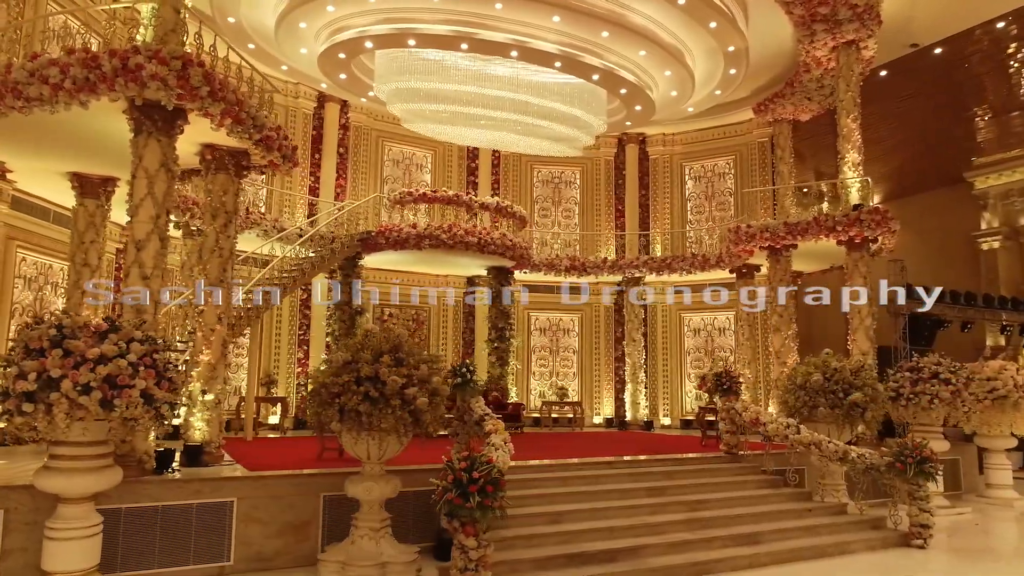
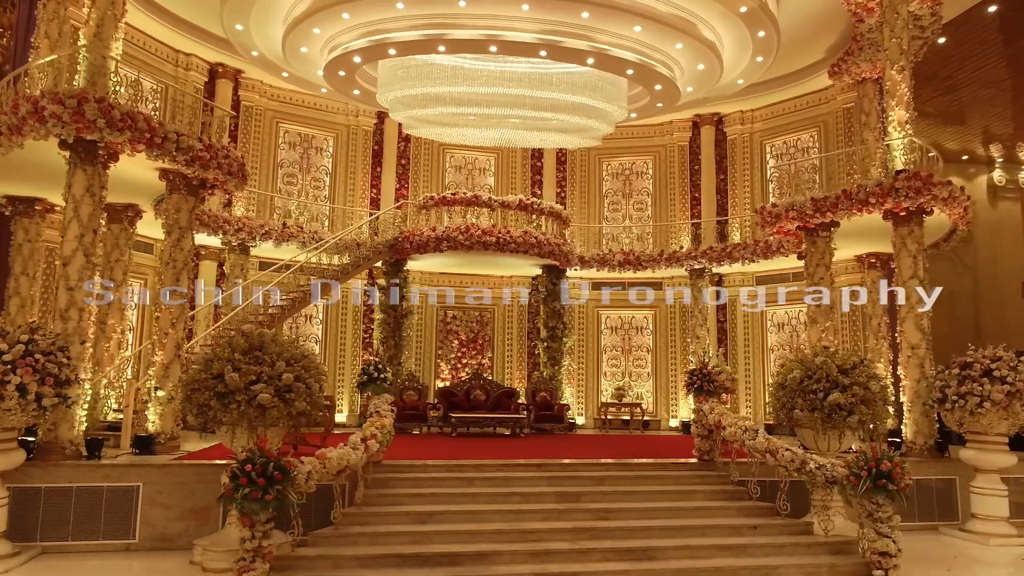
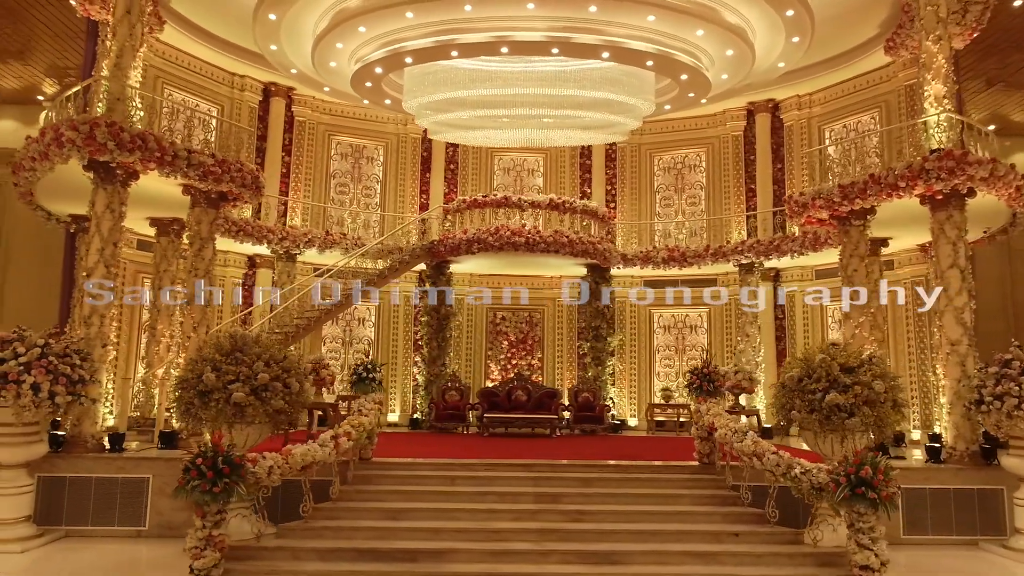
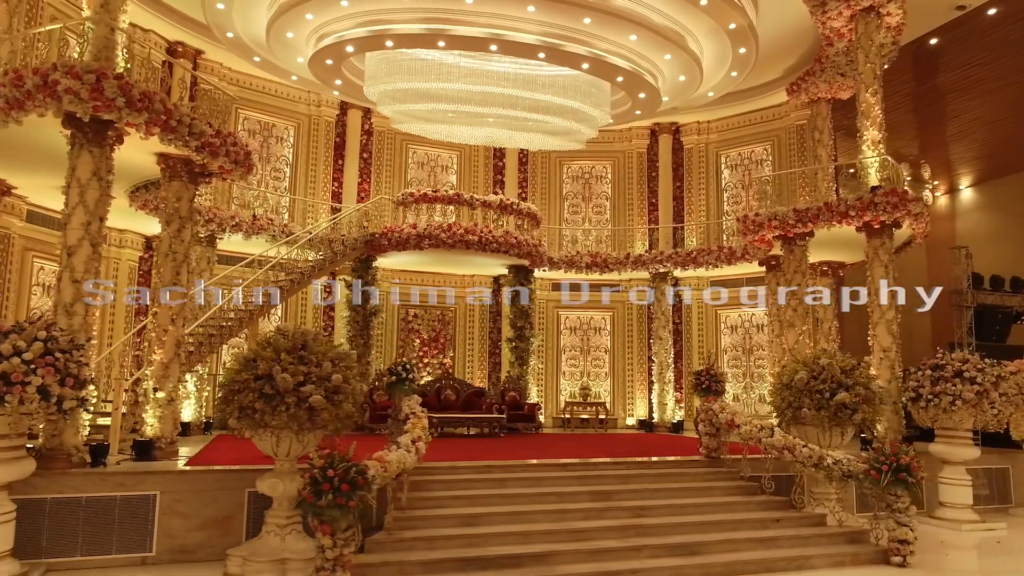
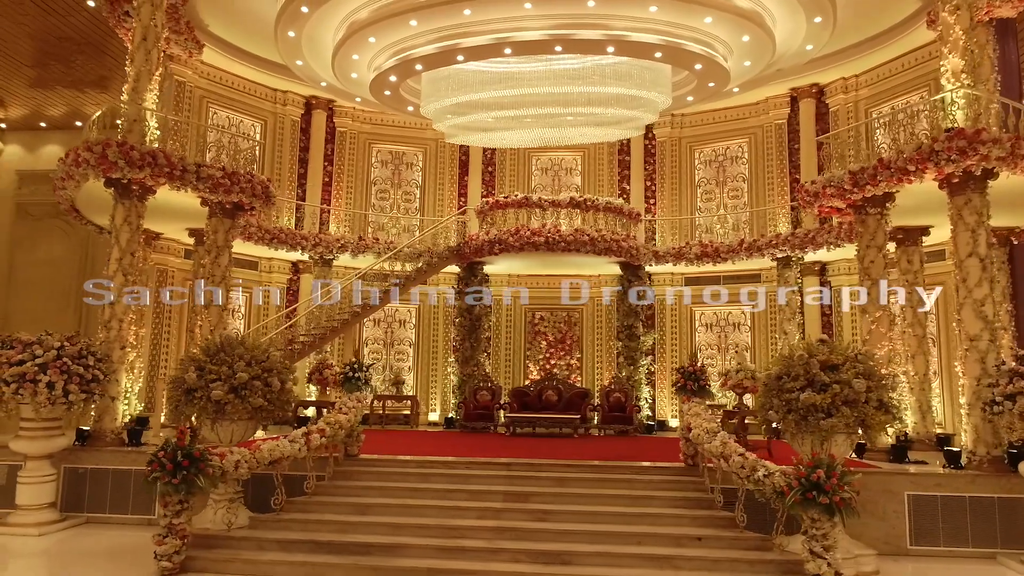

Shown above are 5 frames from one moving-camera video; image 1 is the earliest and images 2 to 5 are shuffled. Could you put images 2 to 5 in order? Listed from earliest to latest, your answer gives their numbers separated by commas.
4, 2, 3, 5
